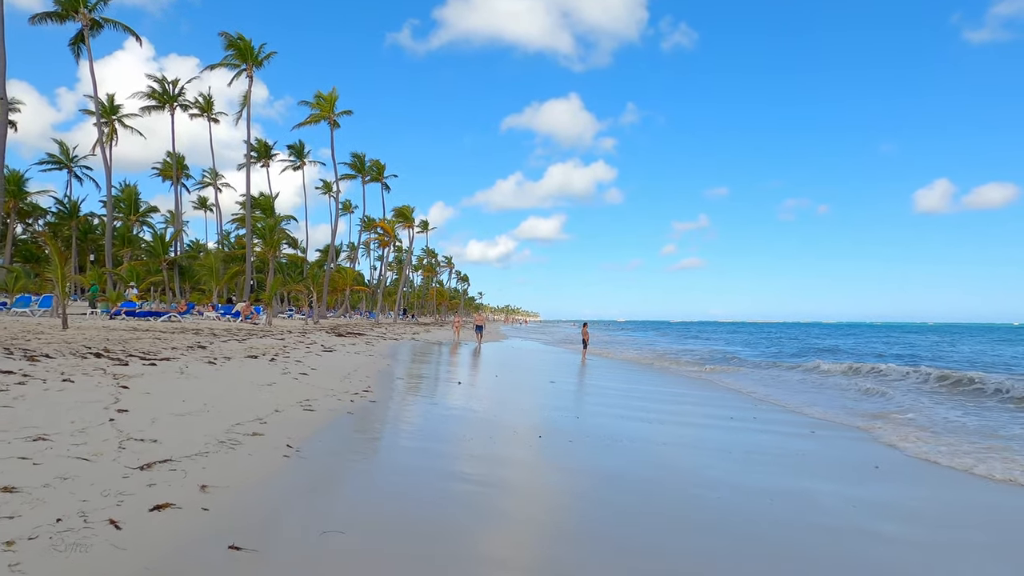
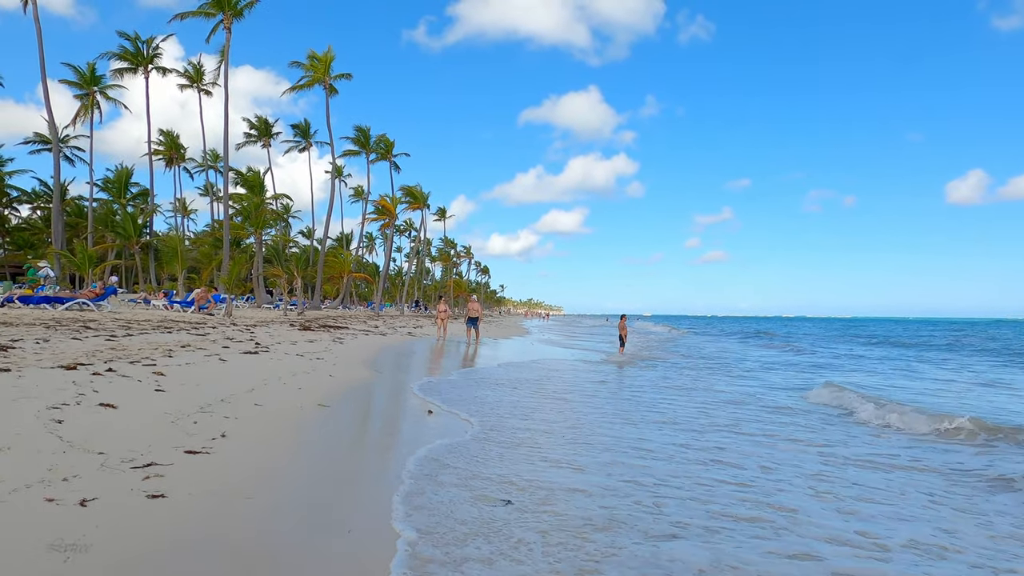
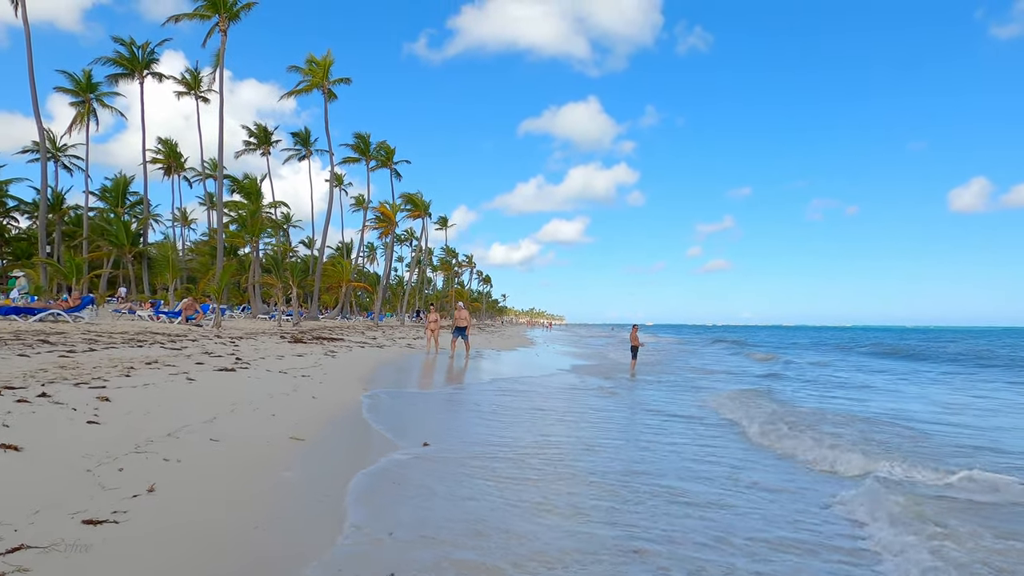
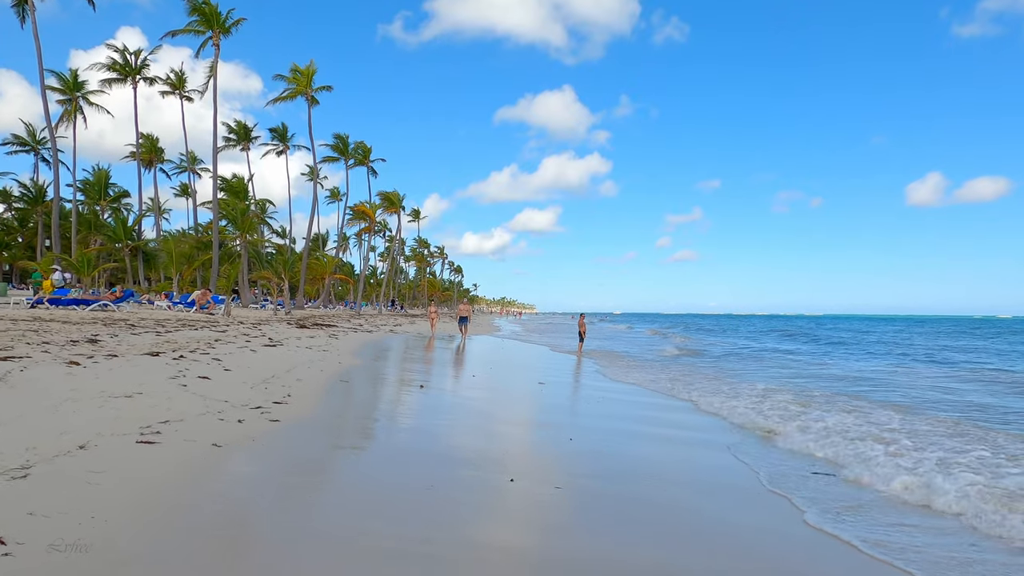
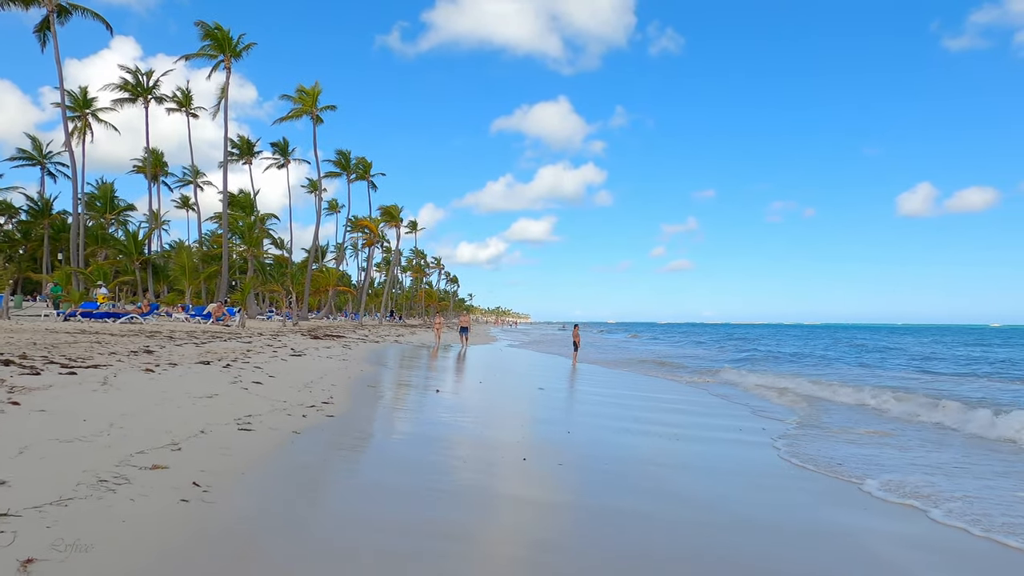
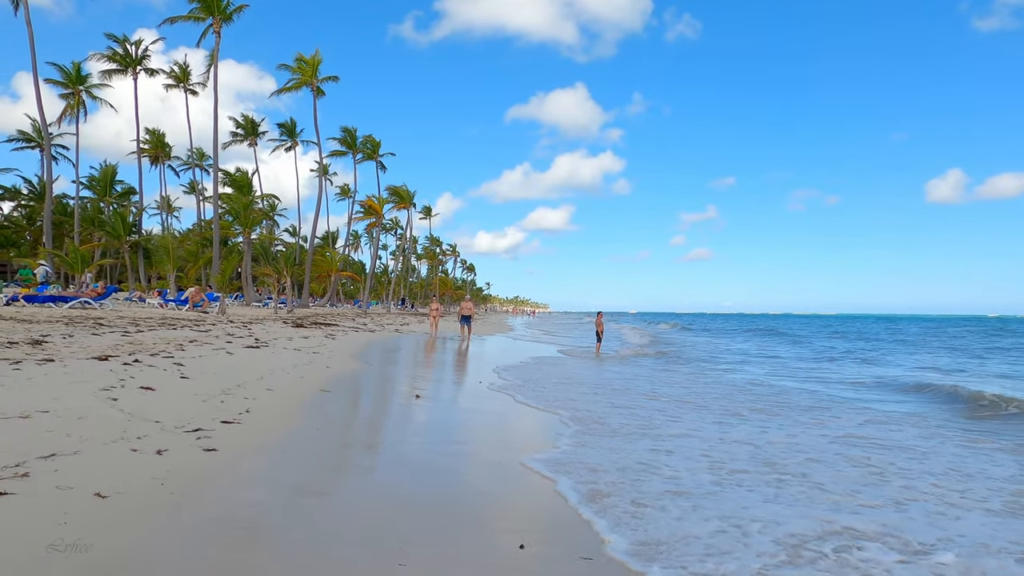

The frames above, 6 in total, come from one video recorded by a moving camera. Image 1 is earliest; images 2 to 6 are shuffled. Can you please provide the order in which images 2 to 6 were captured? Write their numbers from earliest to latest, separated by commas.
5, 4, 6, 2, 3
